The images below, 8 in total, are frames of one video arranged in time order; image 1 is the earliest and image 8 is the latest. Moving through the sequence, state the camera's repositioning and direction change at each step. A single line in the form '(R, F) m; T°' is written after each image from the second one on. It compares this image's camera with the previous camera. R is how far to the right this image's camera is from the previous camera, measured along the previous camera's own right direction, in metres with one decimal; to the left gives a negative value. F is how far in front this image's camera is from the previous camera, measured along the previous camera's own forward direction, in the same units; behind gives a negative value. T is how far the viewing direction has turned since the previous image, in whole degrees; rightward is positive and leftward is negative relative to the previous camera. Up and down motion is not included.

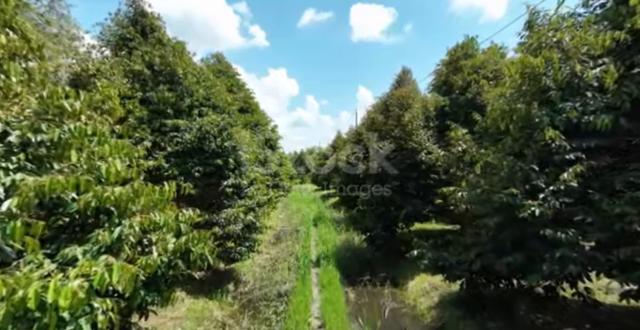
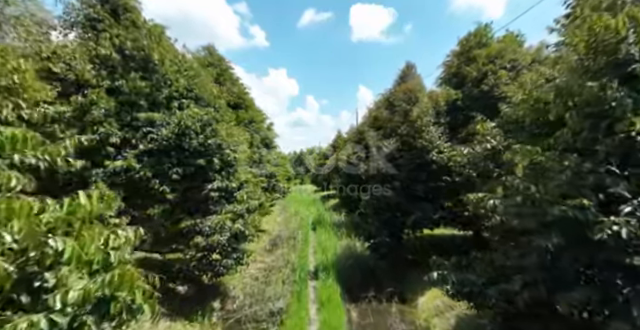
(0.0, +0.7) m; 0°
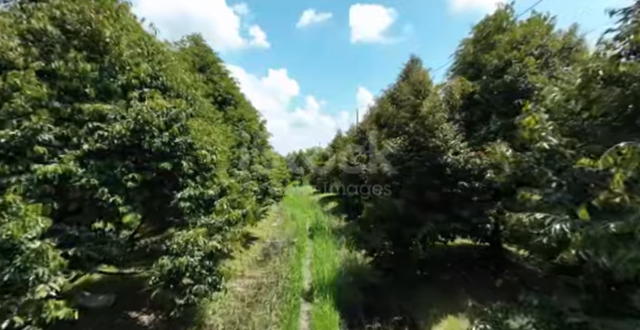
(+0.1, +0.9) m; 0°
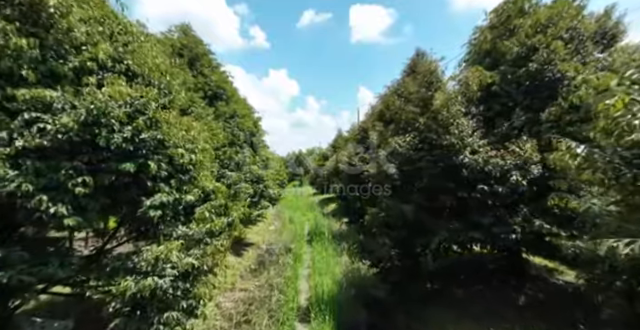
(0.0, +0.7) m; 0°
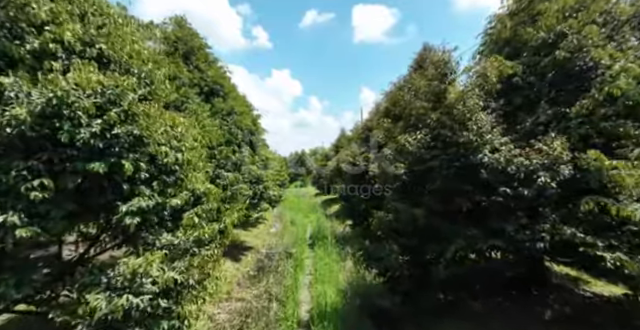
(0.0, +0.5) m; 0°
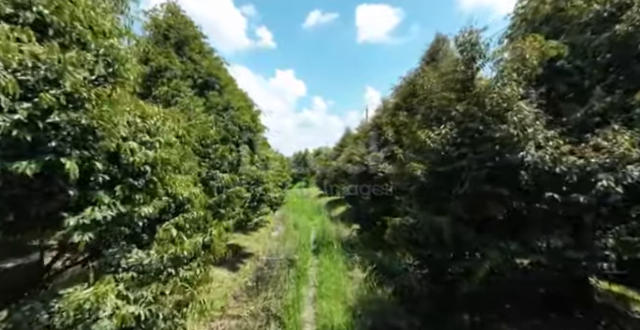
(0.0, +0.8) m; -1°
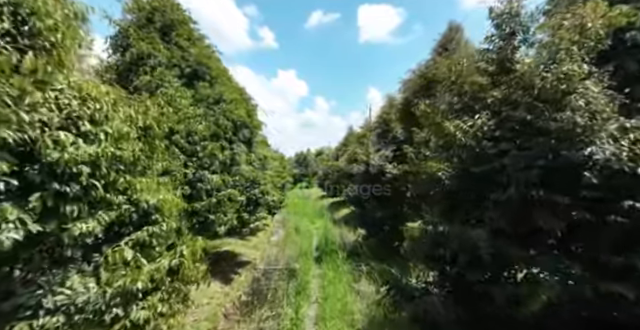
(0.0, +0.9) m; 0°
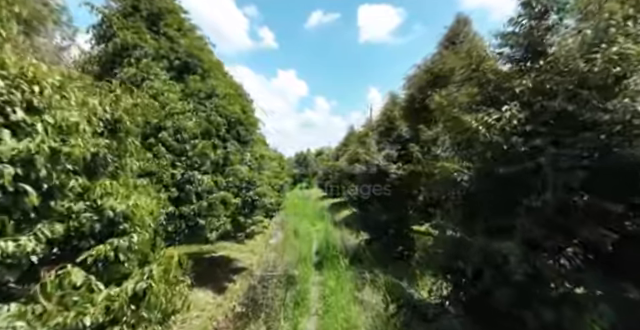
(0.0, +0.5) m; 0°
